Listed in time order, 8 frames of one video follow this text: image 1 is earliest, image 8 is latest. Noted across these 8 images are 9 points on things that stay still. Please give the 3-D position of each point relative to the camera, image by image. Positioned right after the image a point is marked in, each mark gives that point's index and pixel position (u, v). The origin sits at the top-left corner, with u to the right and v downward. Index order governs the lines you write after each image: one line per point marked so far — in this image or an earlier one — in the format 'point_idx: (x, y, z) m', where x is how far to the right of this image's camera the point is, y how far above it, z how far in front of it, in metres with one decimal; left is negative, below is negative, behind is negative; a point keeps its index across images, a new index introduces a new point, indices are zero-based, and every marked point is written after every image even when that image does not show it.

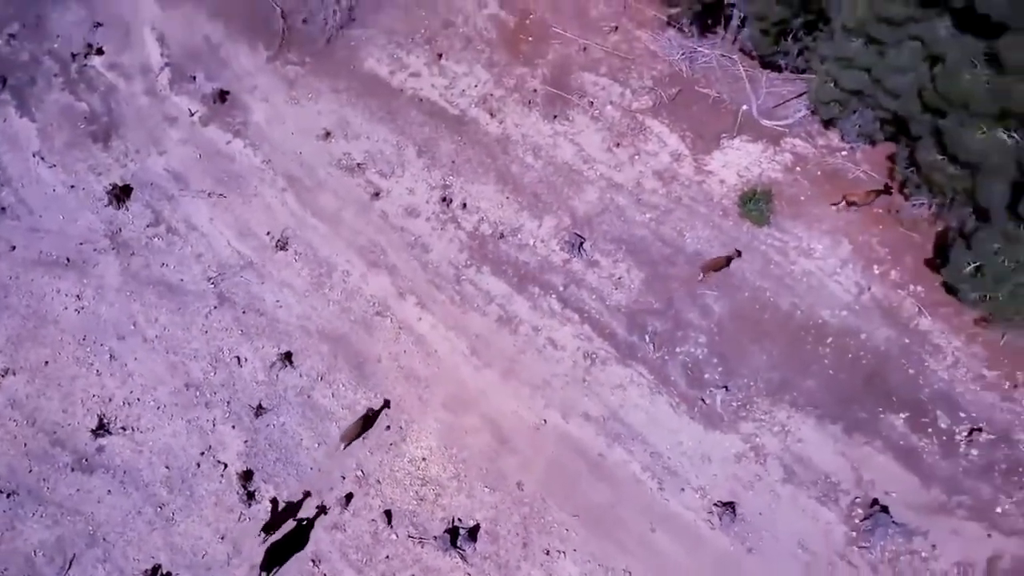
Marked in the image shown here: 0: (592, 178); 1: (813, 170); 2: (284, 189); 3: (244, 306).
0: (+0.8, +1.2, +7.9) m
1: (+3.0, +1.3, +7.4) m
2: (-2.5, +1.1, +8.4) m
3: (-2.9, -0.3, +8.4) m
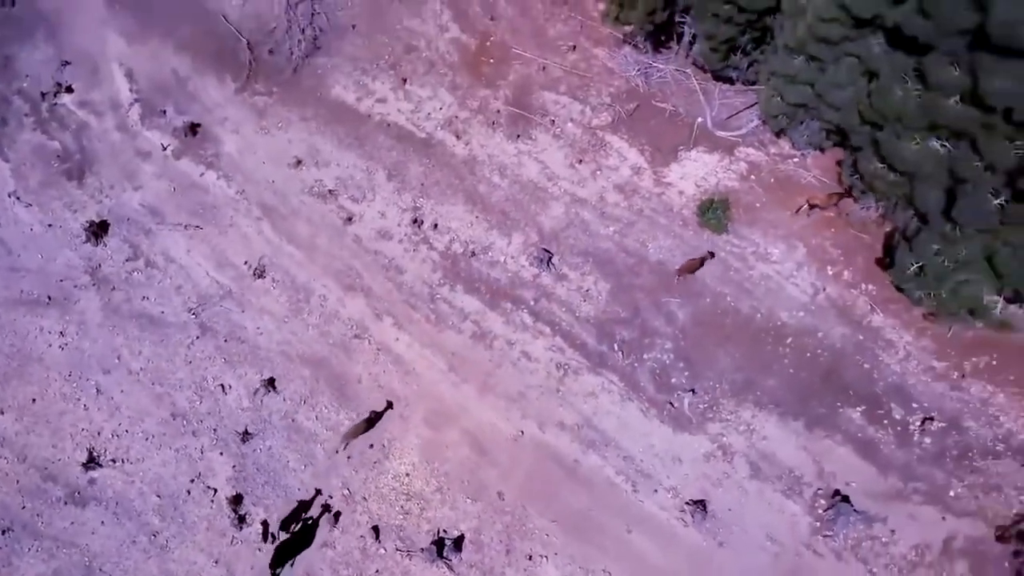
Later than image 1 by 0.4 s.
0: (+0.5, +1.1, +8.2) m
1: (+2.7, +1.2, +7.8) m
2: (-2.9, +0.8, +8.6) m
3: (-3.2, -0.6, +8.6) m
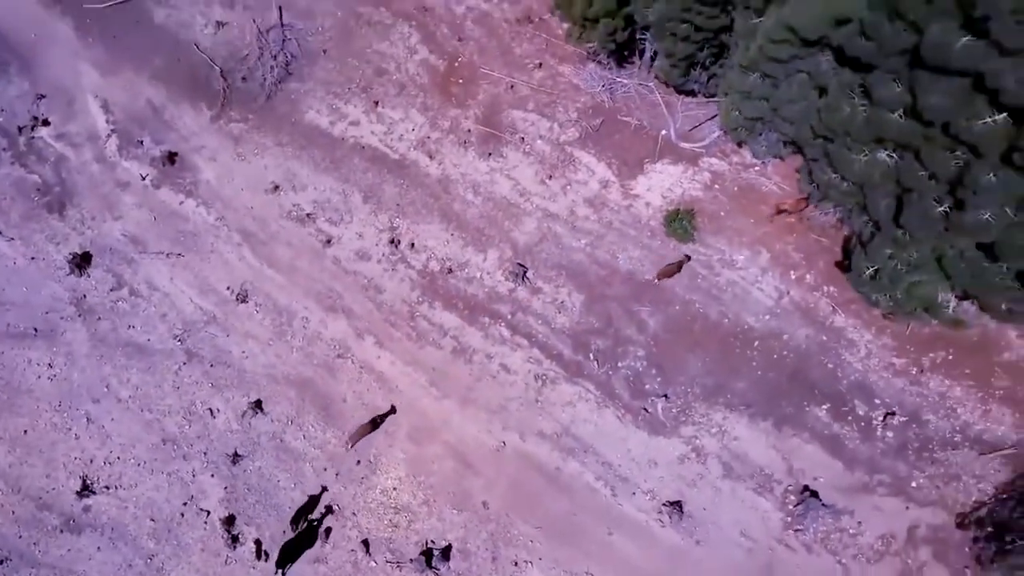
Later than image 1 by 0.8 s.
0: (+0.2, +0.9, +8.5) m
1: (+2.4, +1.2, +8.1) m
2: (-3.2, +0.5, +8.8) m
3: (-3.5, -0.9, +8.8) m
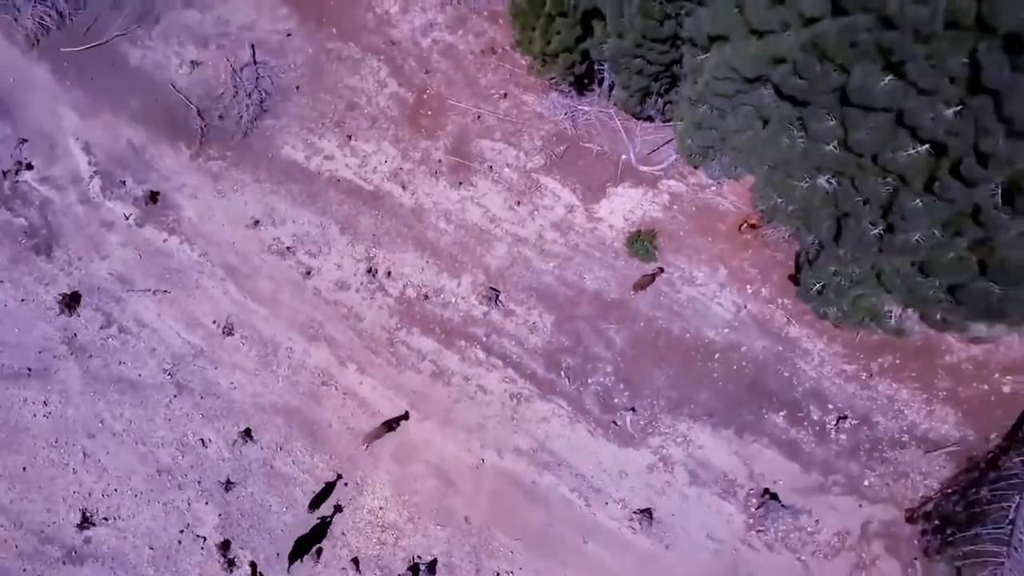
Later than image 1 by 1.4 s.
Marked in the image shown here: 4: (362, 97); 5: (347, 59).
0: (-0.1, +0.6, +8.9) m
1: (+2.1, +1.0, +8.7) m
2: (-3.5, +0.1, +9.1) m
3: (-3.8, -1.3, +9.1) m
4: (-1.8, +2.4, +9.1) m
5: (-2.1, +2.9, +9.3) m
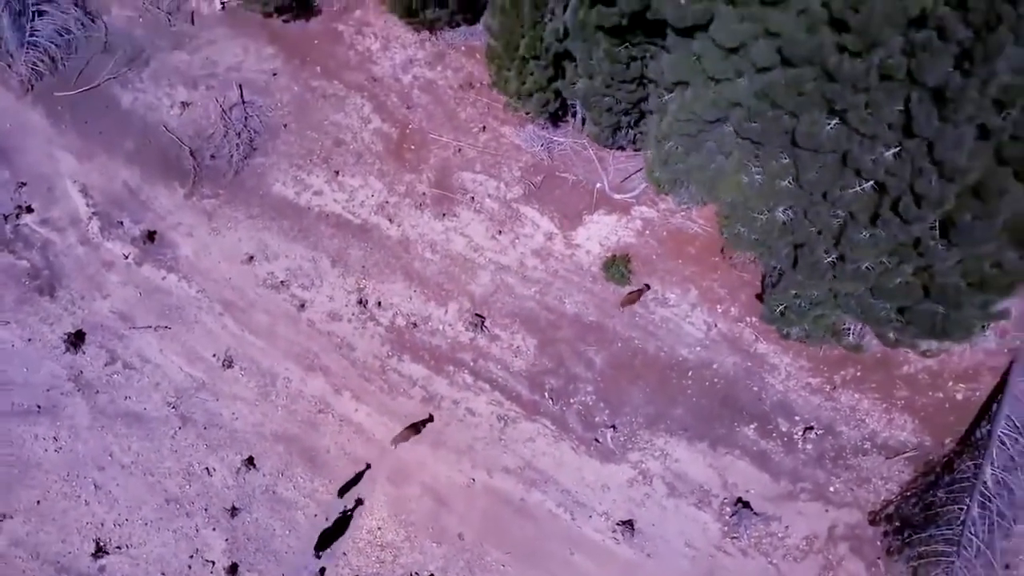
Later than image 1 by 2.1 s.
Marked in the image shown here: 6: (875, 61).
0: (-0.4, +0.3, +9.4) m
1: (+1.8, +0.7, +9.2) m
2: (-3.7, -0.3, +9.5) m
3: (-3.9, -1.7, +9.5) m
4: (-2.1, +2.0, +9.6) m
5: (-2.4, +2.5, +9.8) m
6: (+2.7, +1.7, +5.6) m
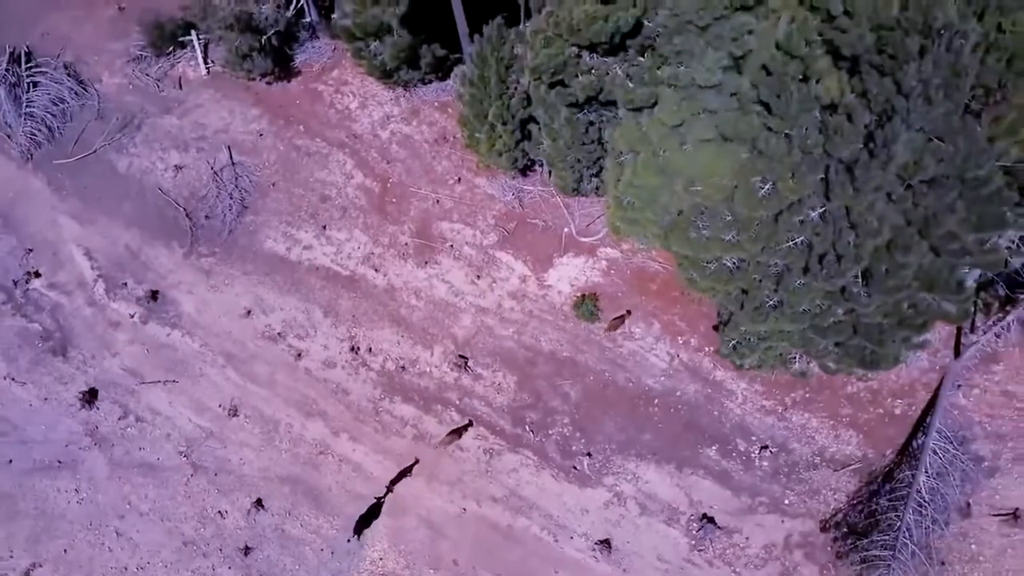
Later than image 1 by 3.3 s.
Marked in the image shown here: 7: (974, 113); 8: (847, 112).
0: (-0.7, -0.3, +10.3) m
1: (+1.5, +0.2, +10.2) m
2: (-4.0, -1.0, +10.3) m
3: (-4.1, -2.4, +10.2) m
4: (-2.5, +1.3, +10.4) m
5: (-2.8, +1.9, +10.6) m
6: (+2.5, +1.3, +6.6) m
7: (+3.9, +1.5, +6.4) m
8: (+2.9, +1.5, +6.4) m
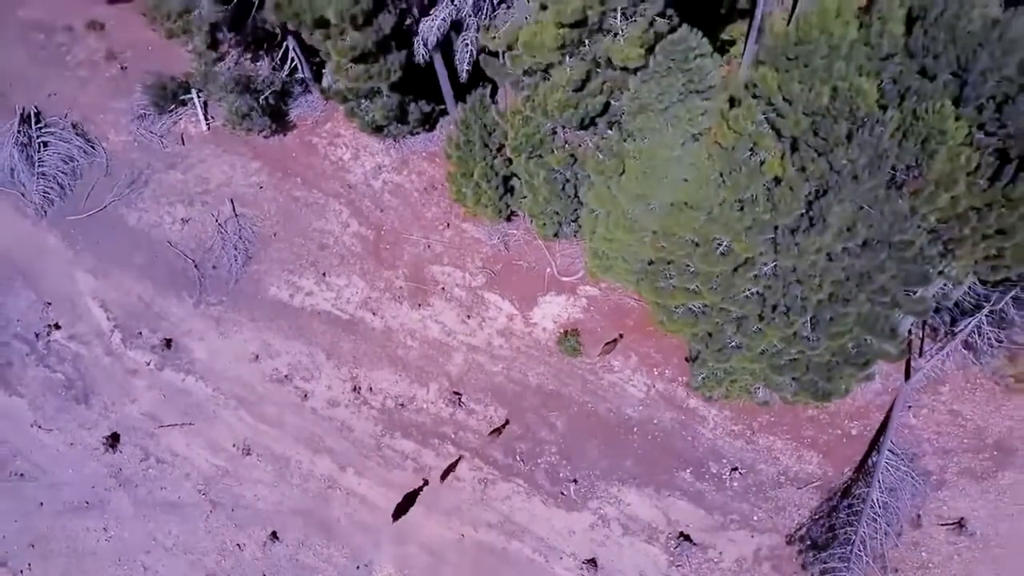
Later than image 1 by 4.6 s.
0: (-0.8, -0.9, +11.2) m
1: (+1.4, -0.4, +11.2) m
2: (-4.1, -1.7, +11.0) m
3: (-4.3, -3.1, +10.9) m
4: (-2.7, +0.6, +11.3) m
5: (-3.0, +1.2, +11.5) m
6: (+2.4, +0.8, +7.6) m
7: (+3.8, +1.0, +7.4) m
8: (+2.8, +1.0, +7.5) m
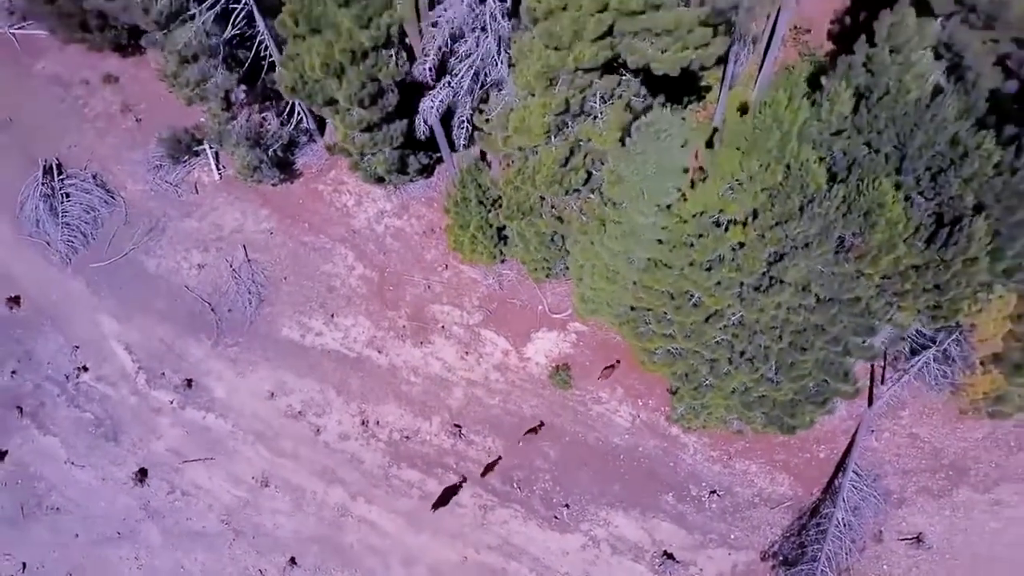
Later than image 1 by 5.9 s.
0: (-0.9, -1.6, +12.2) m
1: (+1.3, -1.0, +12.2) m
2: (-4.2, -2.4, +11.9) m
3: (-4.3, -3.8, +11.7) m
4: (-2.8, 0.0, +12.3) m
5: (-3.1, +0.5, +12.4) m
6: (+2.4, +0.3, +8.7) m
7: (+3.8, +0.5, +8.5) m
8: (+2.7, +0.5, +8.5) m
